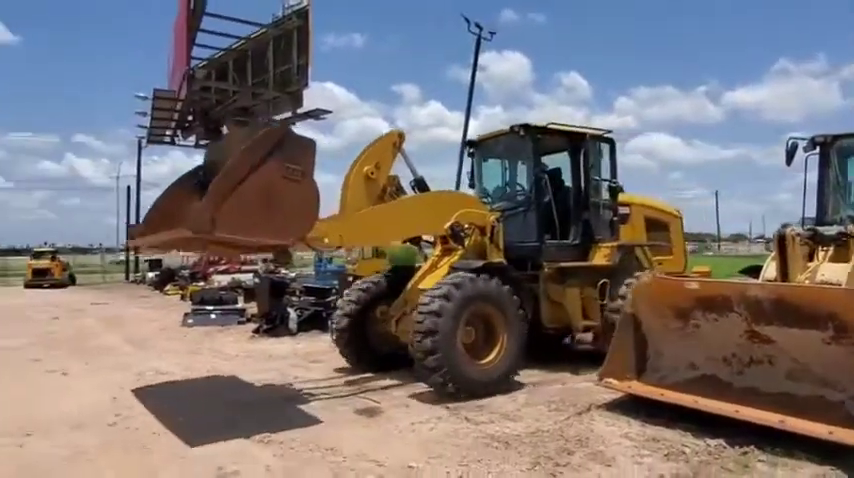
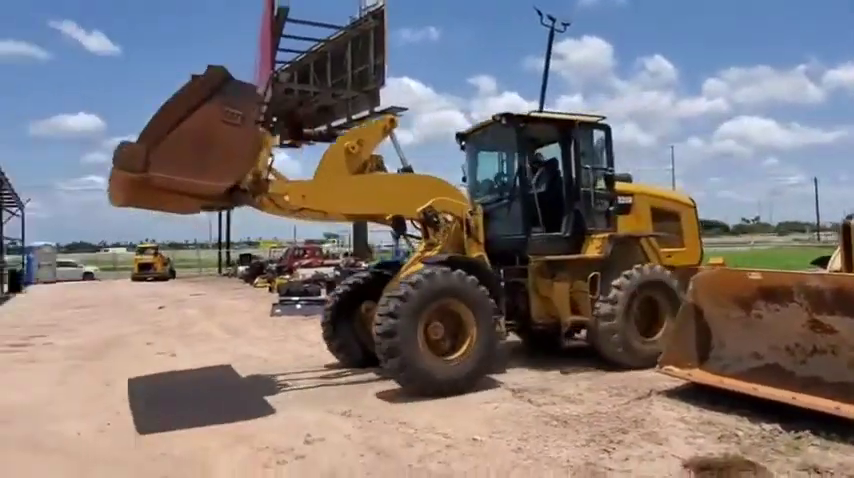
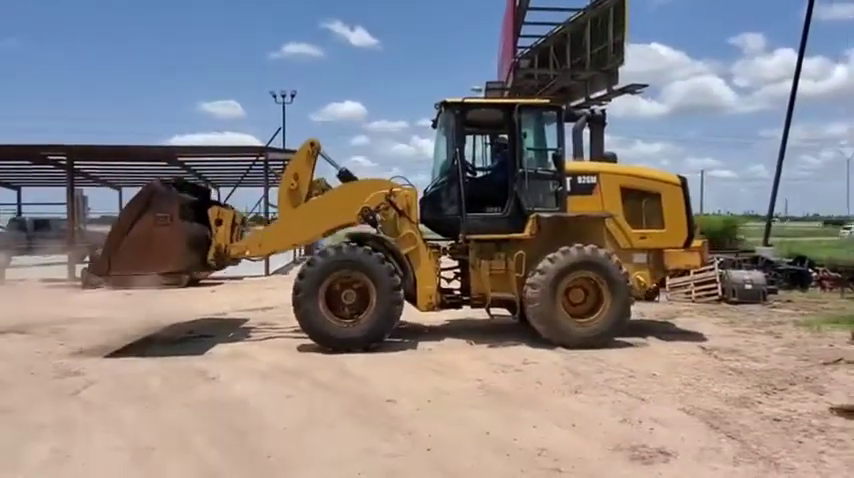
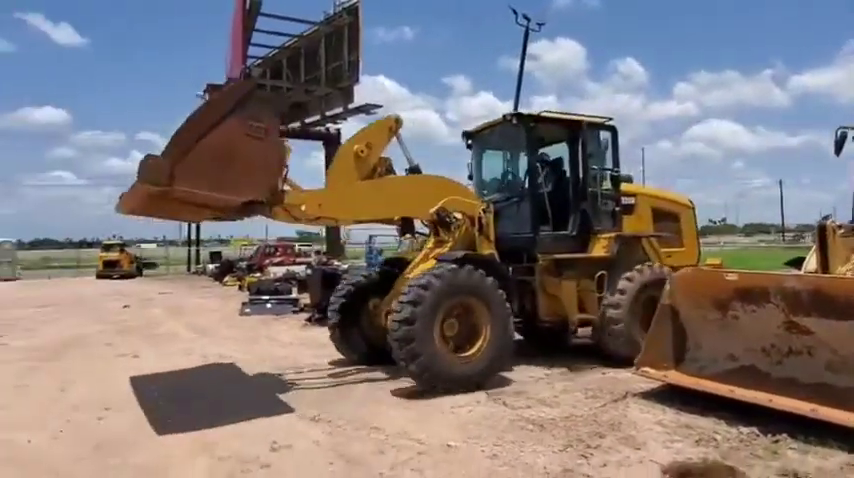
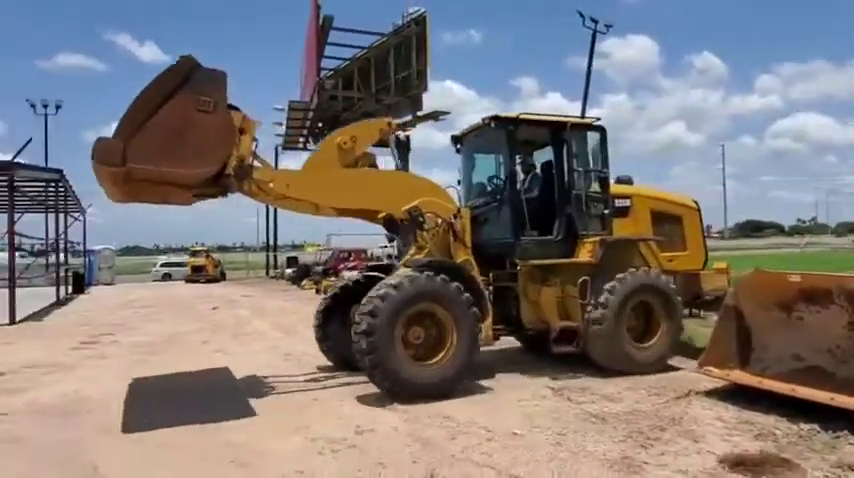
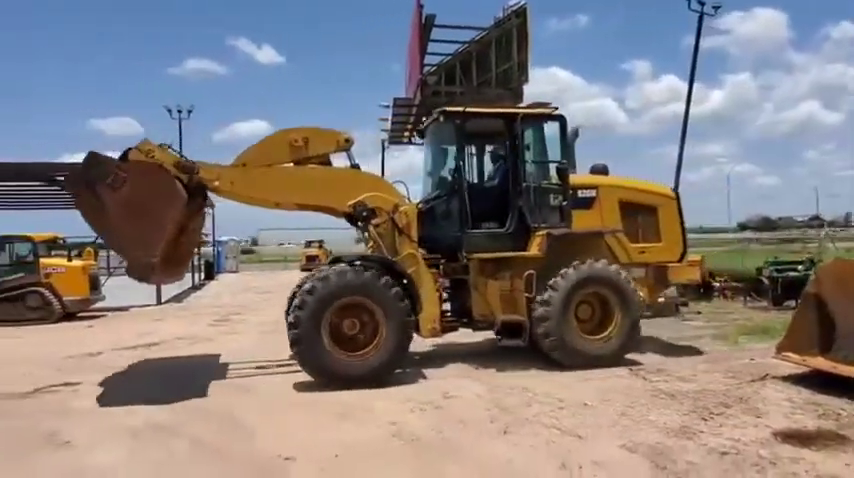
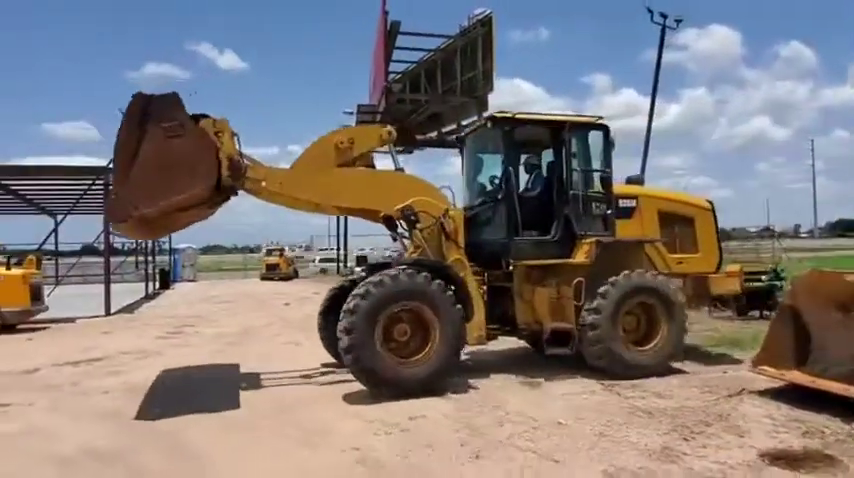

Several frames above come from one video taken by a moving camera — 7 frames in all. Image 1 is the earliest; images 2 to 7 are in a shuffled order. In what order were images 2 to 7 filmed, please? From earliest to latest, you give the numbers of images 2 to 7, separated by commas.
4, 2, 5, 7, 6, 3
